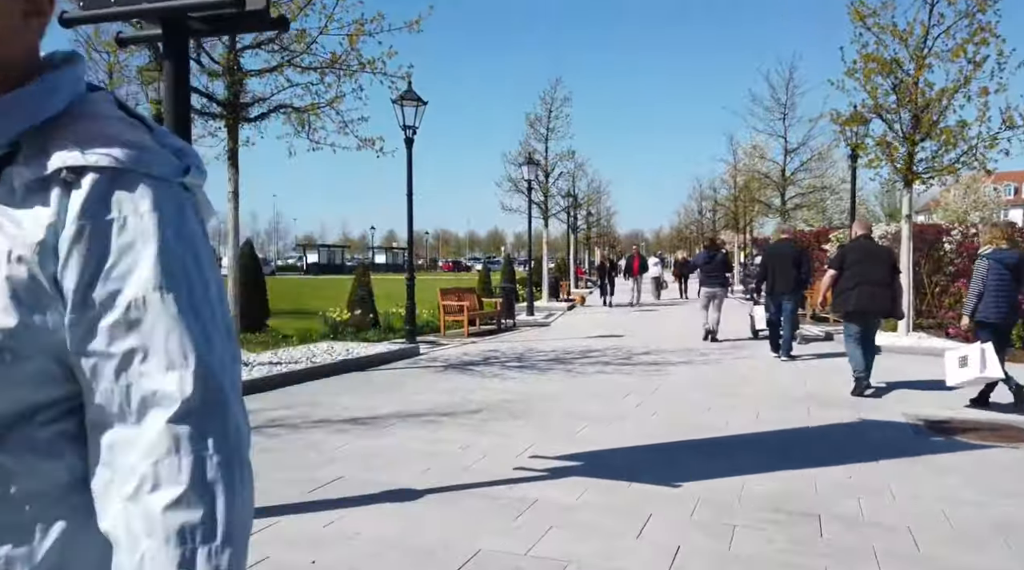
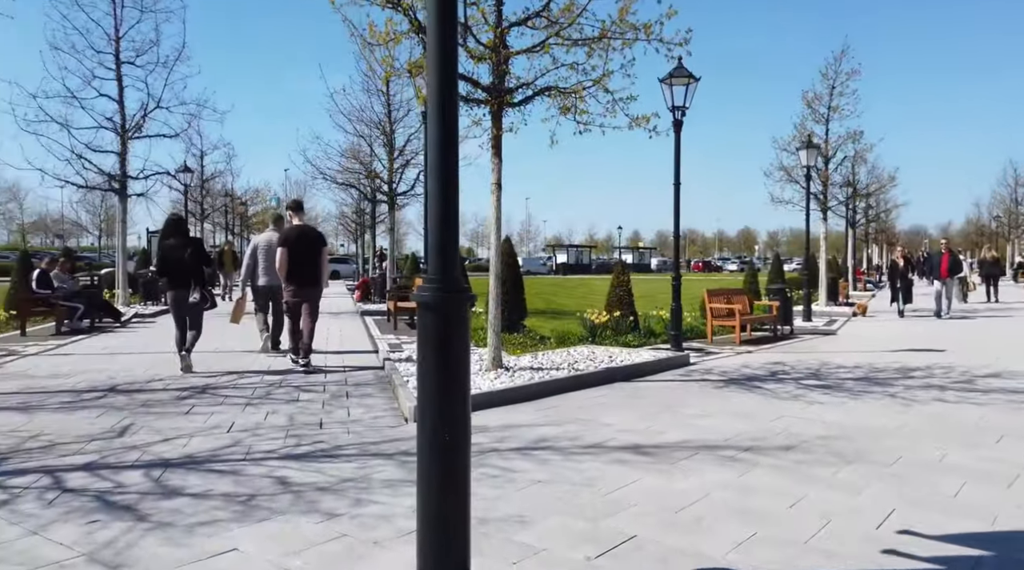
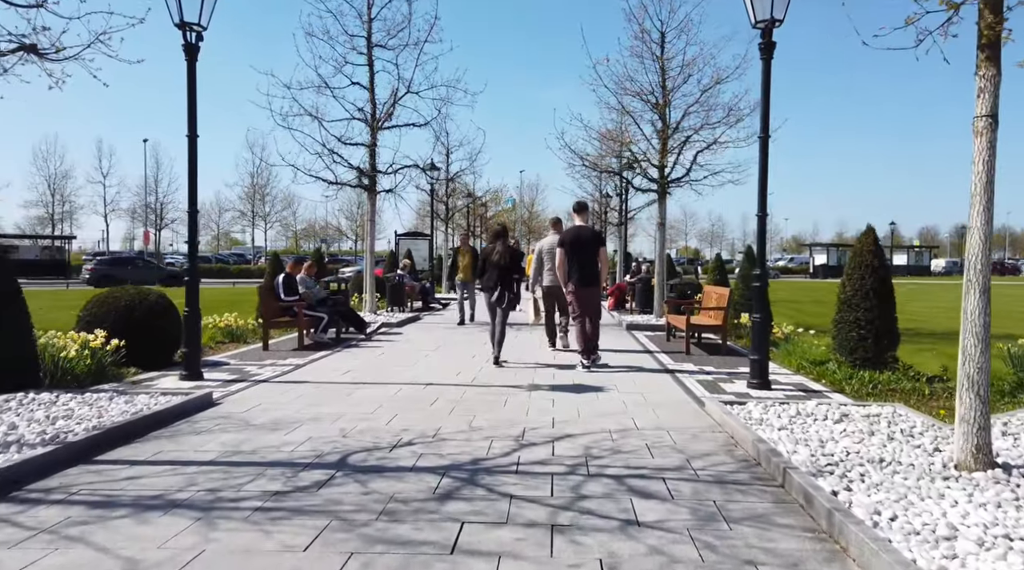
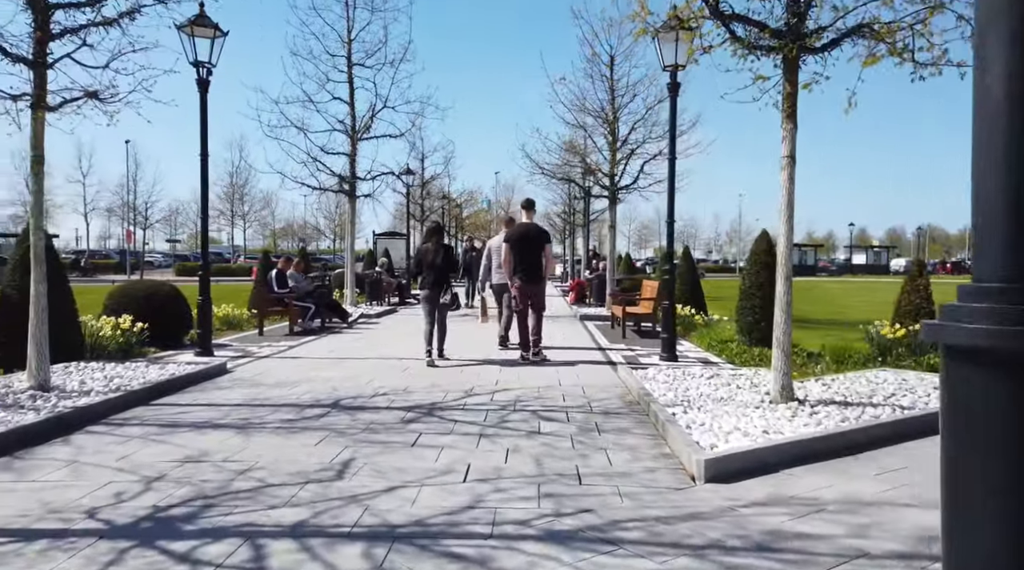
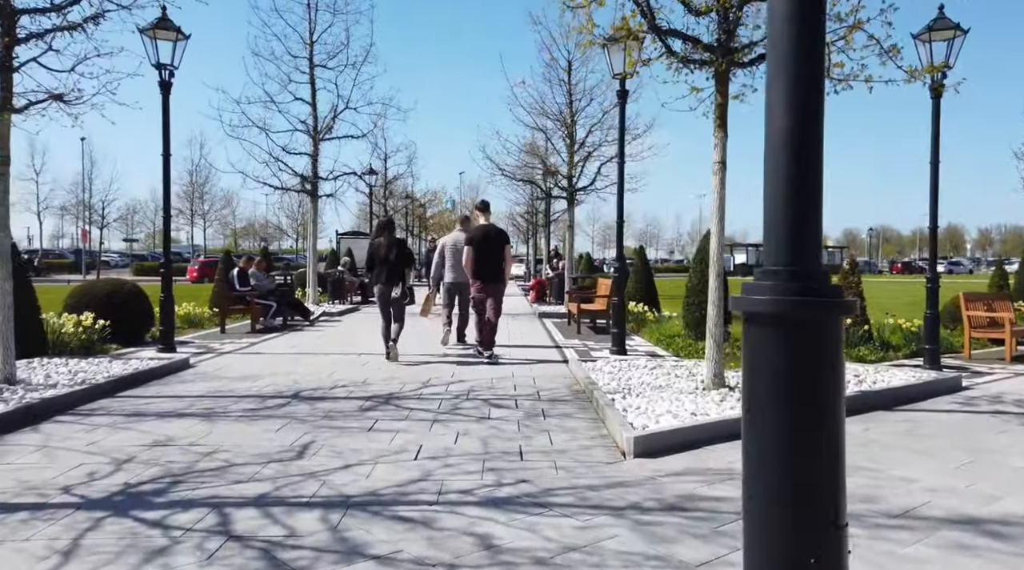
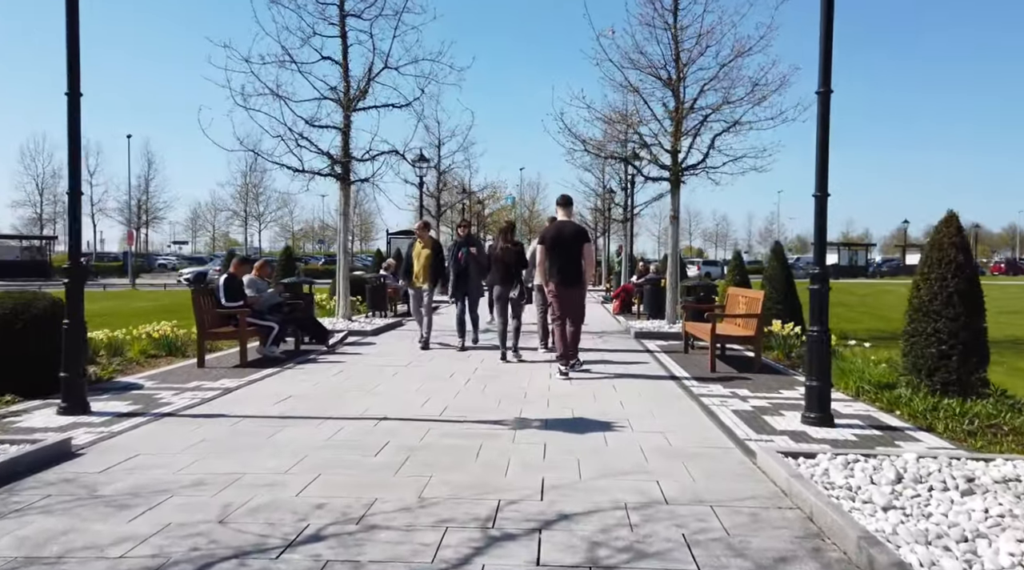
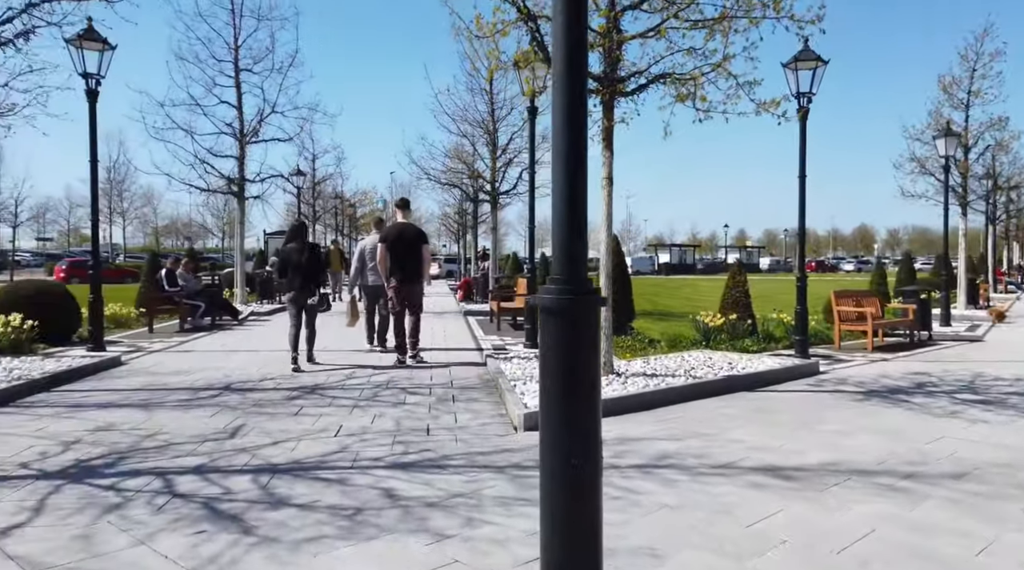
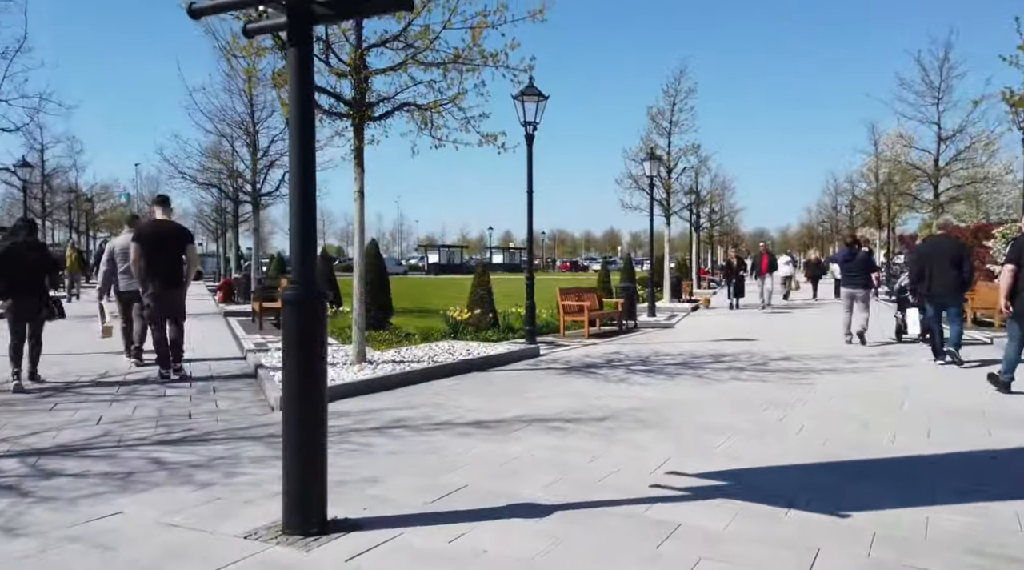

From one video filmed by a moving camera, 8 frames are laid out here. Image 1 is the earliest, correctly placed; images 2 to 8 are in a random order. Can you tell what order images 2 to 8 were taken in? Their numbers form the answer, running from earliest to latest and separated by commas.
8, 2, 7, 5, 4, 3, 6
